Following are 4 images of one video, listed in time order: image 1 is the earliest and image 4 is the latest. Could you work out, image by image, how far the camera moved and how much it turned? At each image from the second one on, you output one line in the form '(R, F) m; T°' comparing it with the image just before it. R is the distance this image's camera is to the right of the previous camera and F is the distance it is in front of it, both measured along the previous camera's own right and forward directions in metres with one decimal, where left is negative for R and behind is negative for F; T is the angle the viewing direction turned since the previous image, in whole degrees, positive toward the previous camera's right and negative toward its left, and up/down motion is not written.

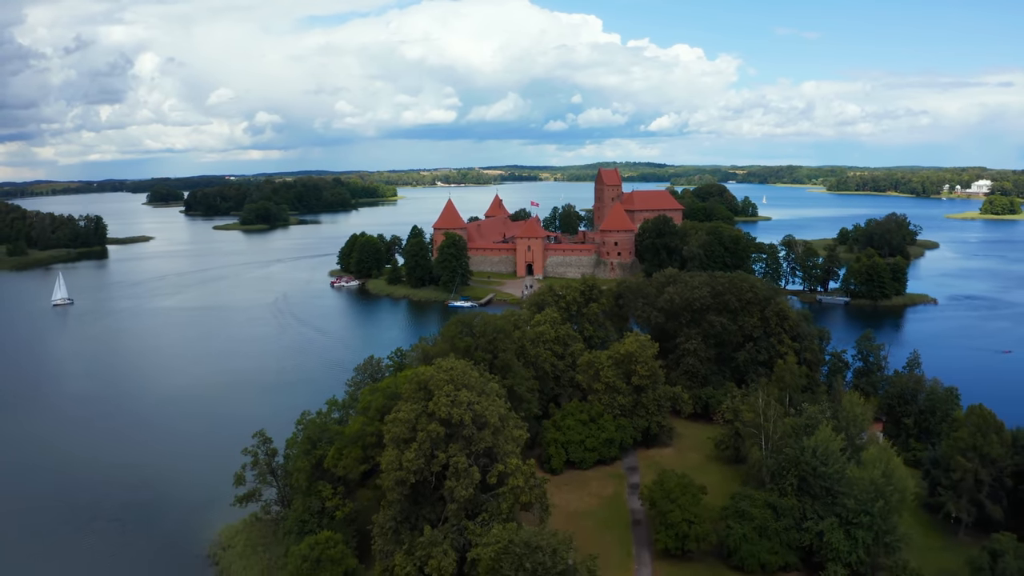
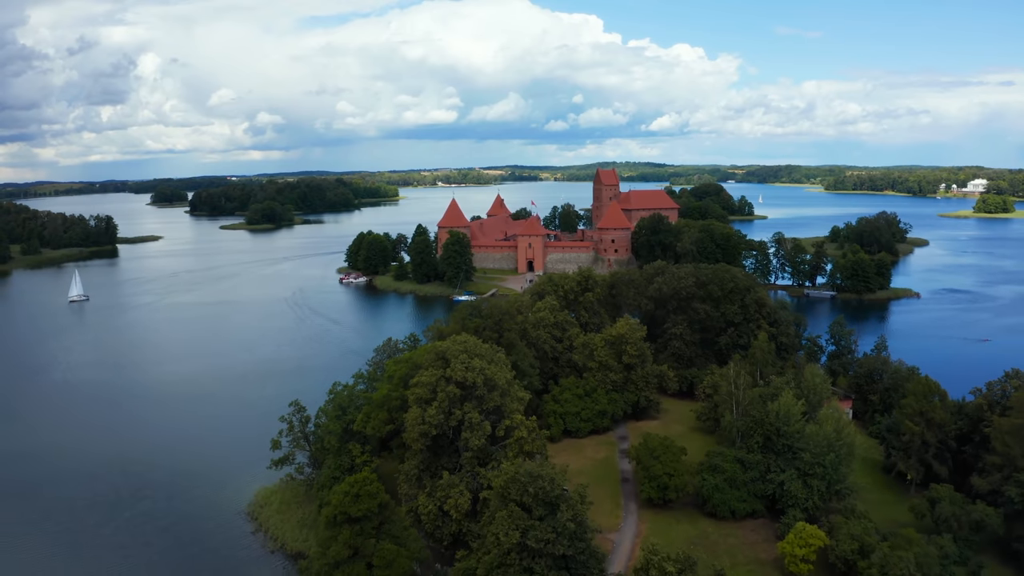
(-0.1, -2.9) m; 0°
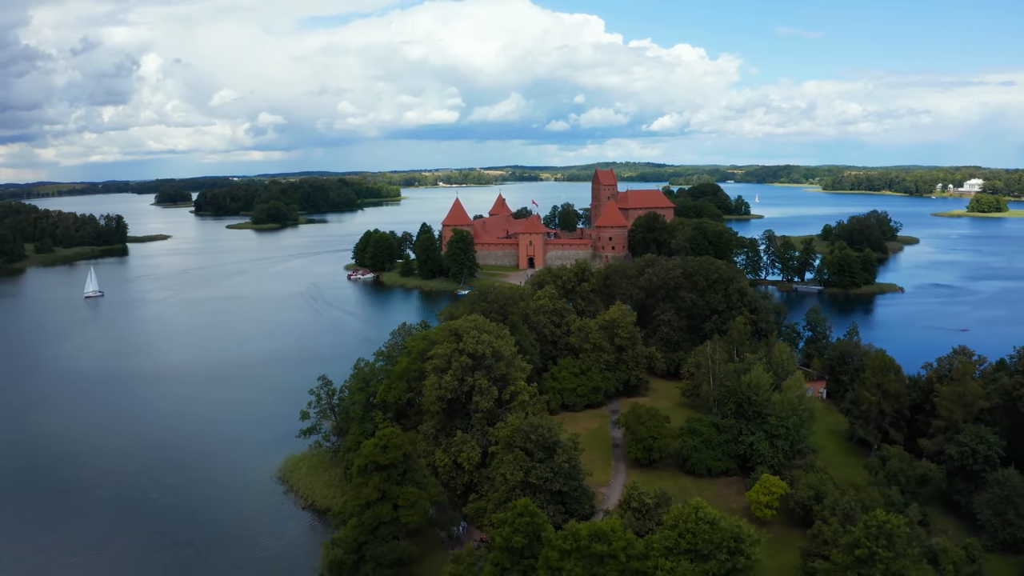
(-0.1, -3.0) m; 0°
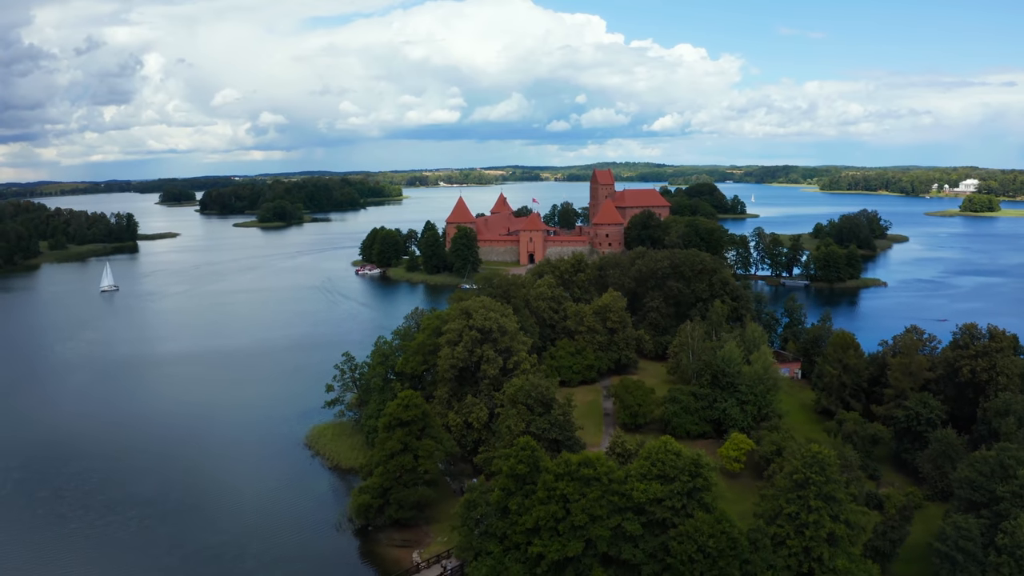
(-0.1, -3.4) m; 0°
